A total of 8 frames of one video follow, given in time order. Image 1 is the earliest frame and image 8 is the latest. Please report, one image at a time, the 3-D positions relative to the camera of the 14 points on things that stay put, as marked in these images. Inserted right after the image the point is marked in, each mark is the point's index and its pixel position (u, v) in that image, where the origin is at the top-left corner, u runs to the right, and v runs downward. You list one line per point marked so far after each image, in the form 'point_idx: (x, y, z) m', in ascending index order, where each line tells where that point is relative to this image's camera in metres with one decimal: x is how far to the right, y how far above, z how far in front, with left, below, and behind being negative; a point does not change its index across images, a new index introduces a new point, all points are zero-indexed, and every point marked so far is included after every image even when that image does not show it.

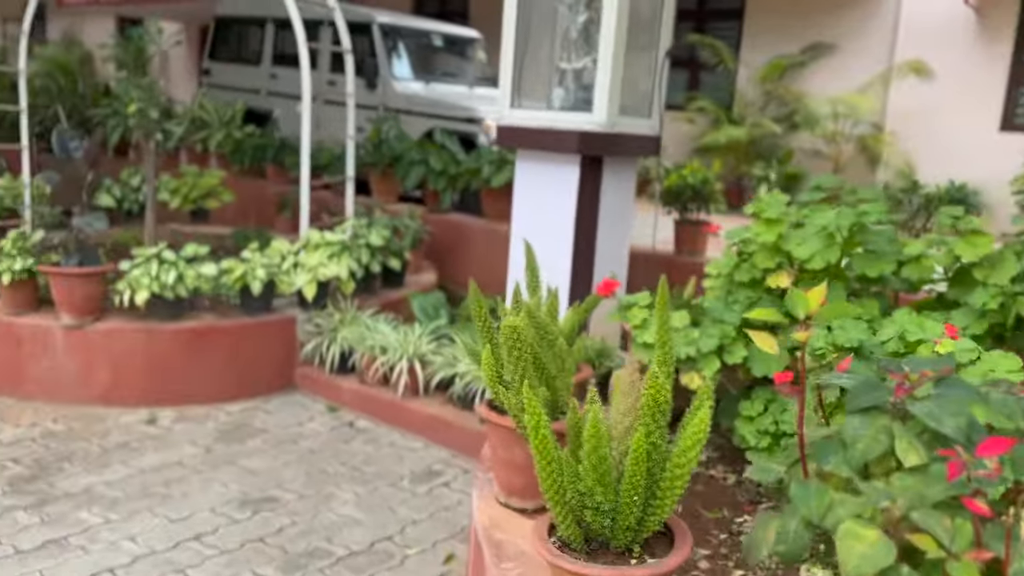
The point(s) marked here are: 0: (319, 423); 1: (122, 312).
0: (-0.8, -0.6, +3.4) m
1: (-1.6, -0.1, +3.5) m
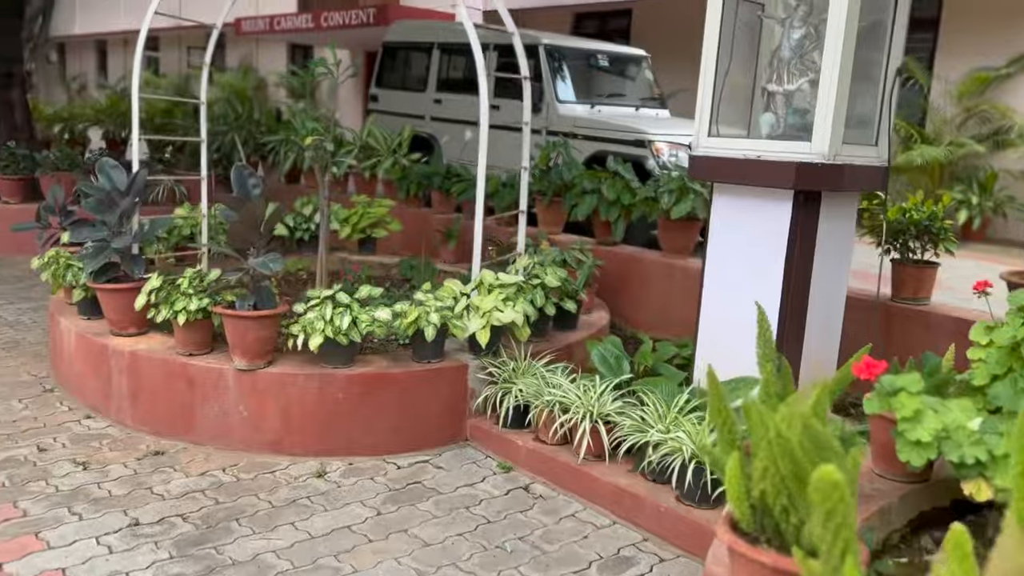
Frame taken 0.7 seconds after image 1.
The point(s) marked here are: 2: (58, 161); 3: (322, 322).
0: (-0.1, -0.7, +3.1) m
1: (-0.9, -0.3, +3.3) m
2: (-3.7, +1.0, +6.7) m
3: (-0.7, -0.1, +3.1) m
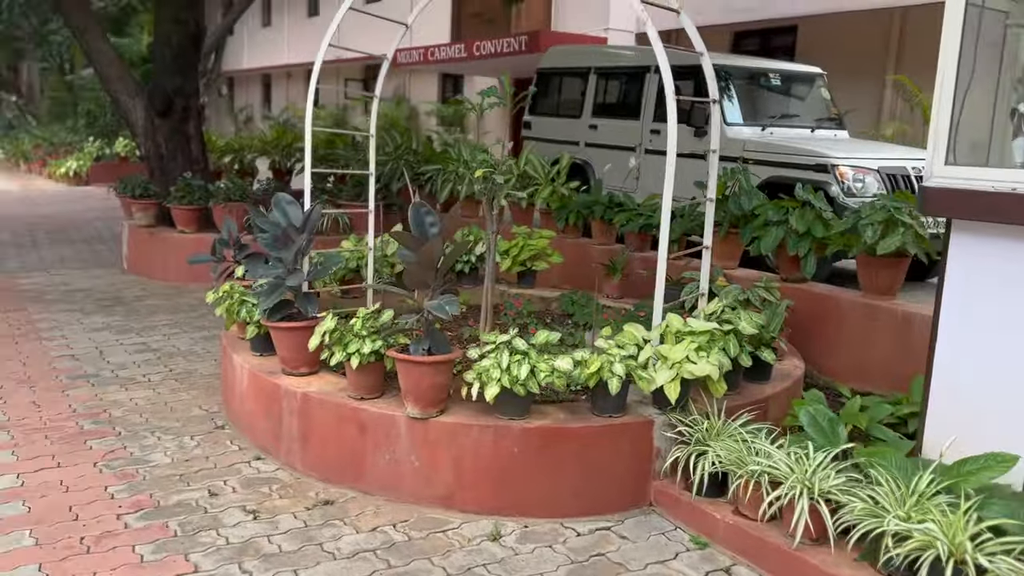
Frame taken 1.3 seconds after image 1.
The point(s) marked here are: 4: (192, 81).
0: (+0.6, -0.9, +2.7) m
1: (-0.2, -0.4, +3.1) m
2: (-2.3, +0.8, +6.9) m
3: (0.0, -0.3, +2.9) m
4: (-2.8, +1.8, +7.3) m
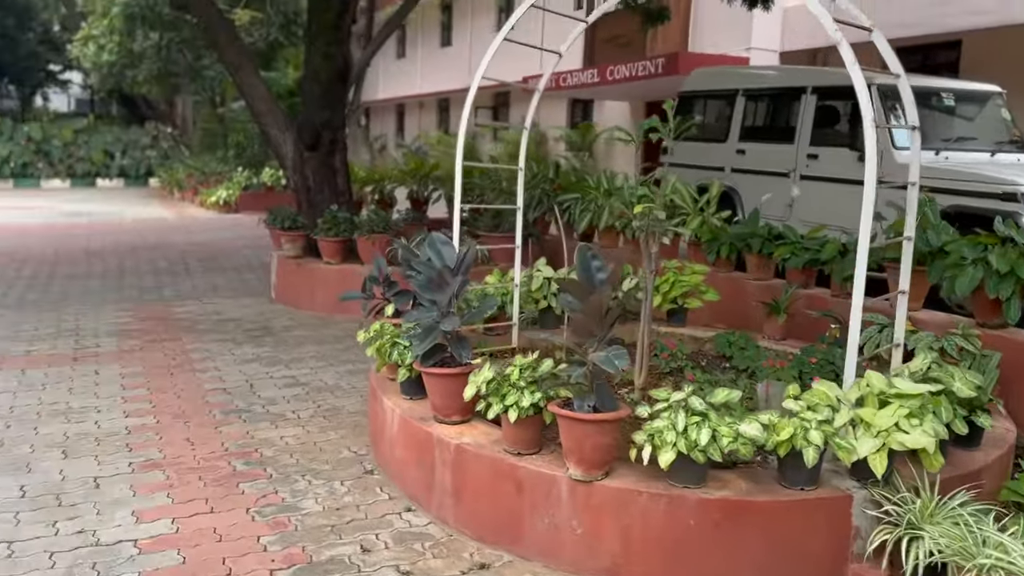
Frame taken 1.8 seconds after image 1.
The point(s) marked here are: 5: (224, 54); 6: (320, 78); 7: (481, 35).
0: (+1.1, -1.1, +2.3) m
1: (+0.4, -0.6, +2.8) m
2: (-1.2, +0.5, +6.9) m
3: (+0.5, -0.5, +2.6) m
4: (-1.6, +1.6, +7.4) m
5: (-2.6, +2.1, +7.4) m
6: (-1.7, +1.8, +7.2) m
7: (-0.7, +6.1, +19.7) m
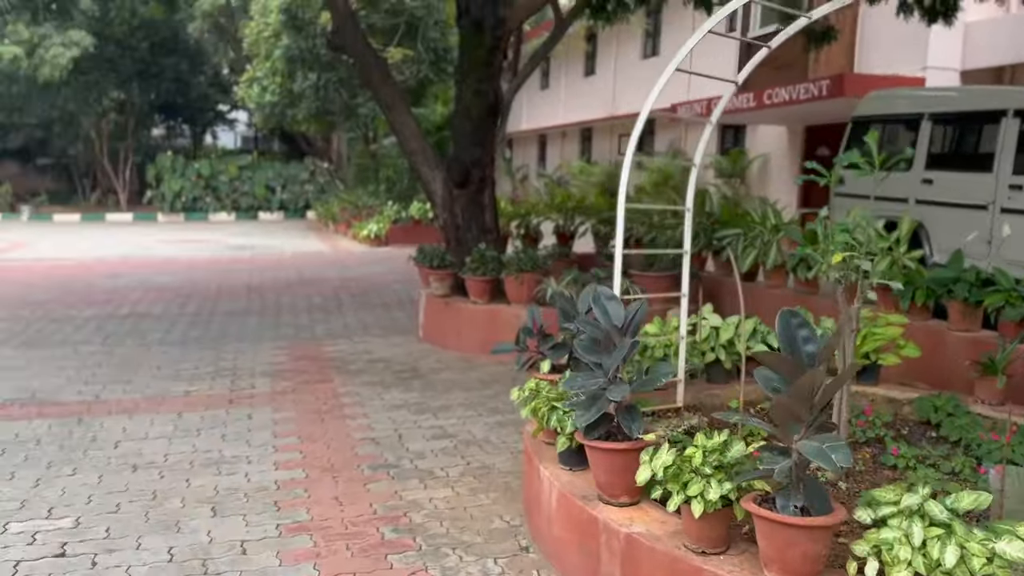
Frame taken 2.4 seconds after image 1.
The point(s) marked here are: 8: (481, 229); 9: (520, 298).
0: (+1.5, -1.3, +1.7) m
1: (+0.9, -0.8, +2.3) m
2: (+0.1, +0.2, +6.6) m
3: (+1.0, -0.7, +2.1) m
4: (-0.2, +1.2, +7.2) m
5: (-1.2, +1.8, +7.4) m
6: (-0.4, +1.5, +7.1) m
7: (+2.7, +5.3, +19.4) m
8: (-0.3, +0.5, +7.3) m
9: (0.0, -0.1, +6.6) m
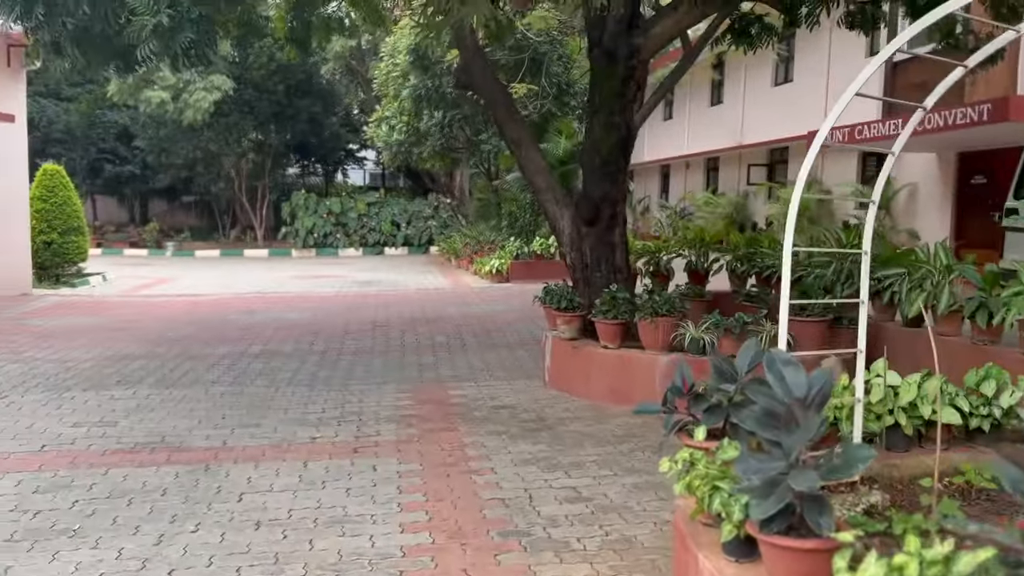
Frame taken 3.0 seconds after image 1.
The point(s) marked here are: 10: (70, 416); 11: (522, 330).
0: (+1.8, -1.4, +1.0) m
1: (+1.3, -1.0, +1.8) m
2: (+1.1, -0.1, +6.2) m
3: (+1.3, -0.8, +1.5) m
4: (+0.9, +0.8, +6.9) m
5: (-0.1, +1.4, +7.2) m
6: (+0.7, +1.1, +6.7) m
7: (+5.5, +4.5, +18.6) m
8: (+0.8, +0.2, +7.0) m
9: (+1.1, -0.4, +6.2) m
10: (-3.1, -0.9, +5.8) m
11: (+0.1, -0.5, +9.4) m
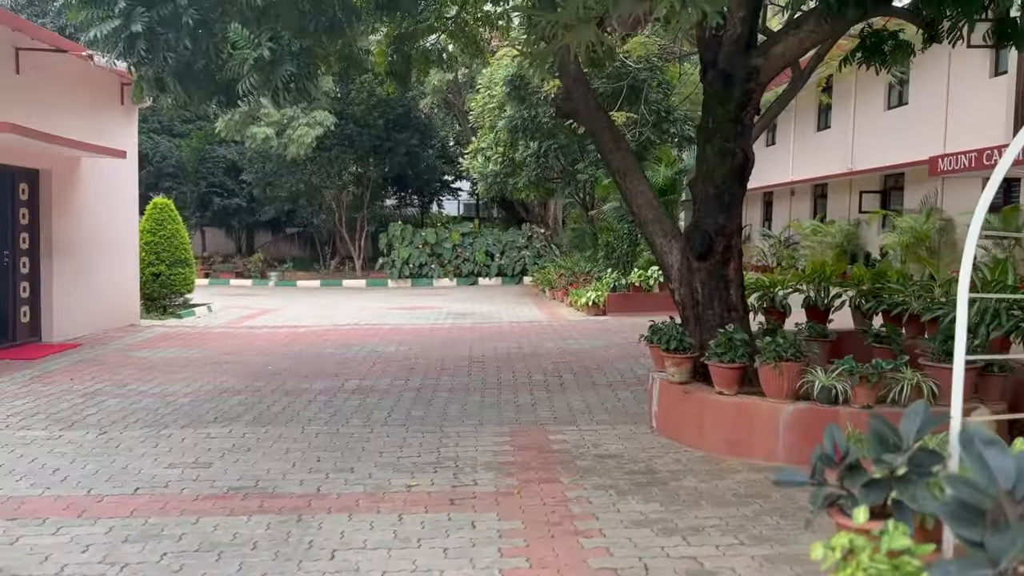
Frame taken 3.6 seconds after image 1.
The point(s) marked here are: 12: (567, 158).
0: (+2.0, -1.5, +0.4) m
1: (+1.6, -1.1, +1.2) m
2: (+1.8, -0.4, +5.6) m
3: (+1.6, -0.9, +0.9) m
4: (+1.7, +0.5, +6.4) m
5: (+0.8, +1.1, +6.8) m
6: (+1.5, +0.8, +6.2) m
7: (+7.6, +3.7, +17.6) m
8: (+1.7, -0.1, +6.4) m
9: (+1.8, -0.7, +5.6) m
10: (-2.4, -1.2, +5.7) m
11: (+1.2, -0.9, +9.0) m
12: (+1.1, +2.7, +17.0) m
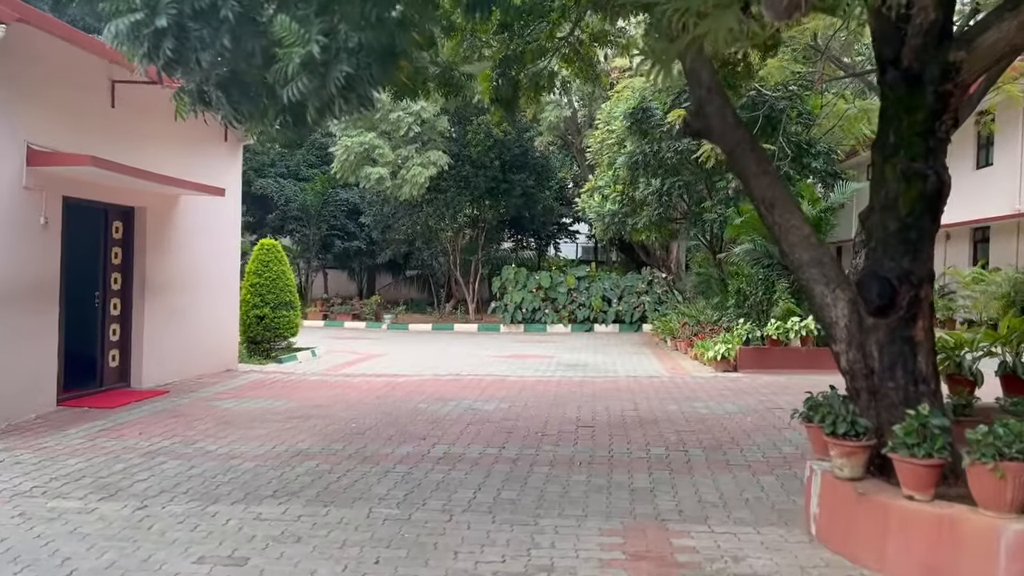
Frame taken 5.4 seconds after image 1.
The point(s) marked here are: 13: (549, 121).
0: (+1.8, -1.6, -1.2) m
1: (+1.5, -1.2, -0.3) m
2: (+2.4, -0.8, +4.1) m
3: (+1.5, -1.0, -0.6) m
4: (+2.4, +0.2, +4.8) m
5: (+1.6, +0.7, +5.4) m
6: (+2.2, +0.5, +4.8) m
7: (+10.0, +2.7, +15.3) m
8: (+2.4, -0.5, +4.9) m
9: (+2.4, -1.0, +4.0) m
10: (-1.8, -1.5, +4.7) m
11: (+2.3, -1.4, +7.4) m
12: (+3.4, +1.7, +15.6) m
13: (+0.9, +4.0, +19.6) m
